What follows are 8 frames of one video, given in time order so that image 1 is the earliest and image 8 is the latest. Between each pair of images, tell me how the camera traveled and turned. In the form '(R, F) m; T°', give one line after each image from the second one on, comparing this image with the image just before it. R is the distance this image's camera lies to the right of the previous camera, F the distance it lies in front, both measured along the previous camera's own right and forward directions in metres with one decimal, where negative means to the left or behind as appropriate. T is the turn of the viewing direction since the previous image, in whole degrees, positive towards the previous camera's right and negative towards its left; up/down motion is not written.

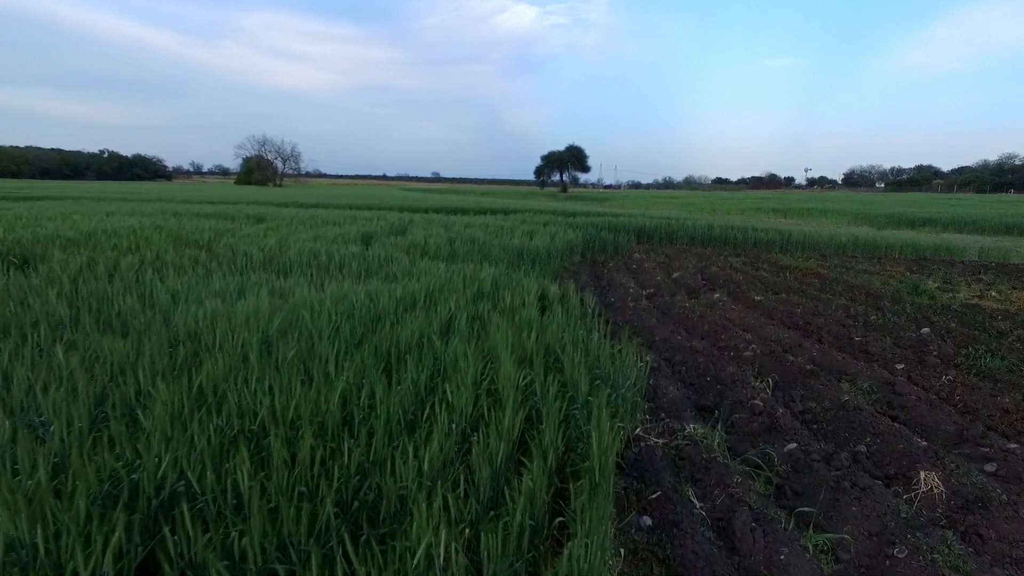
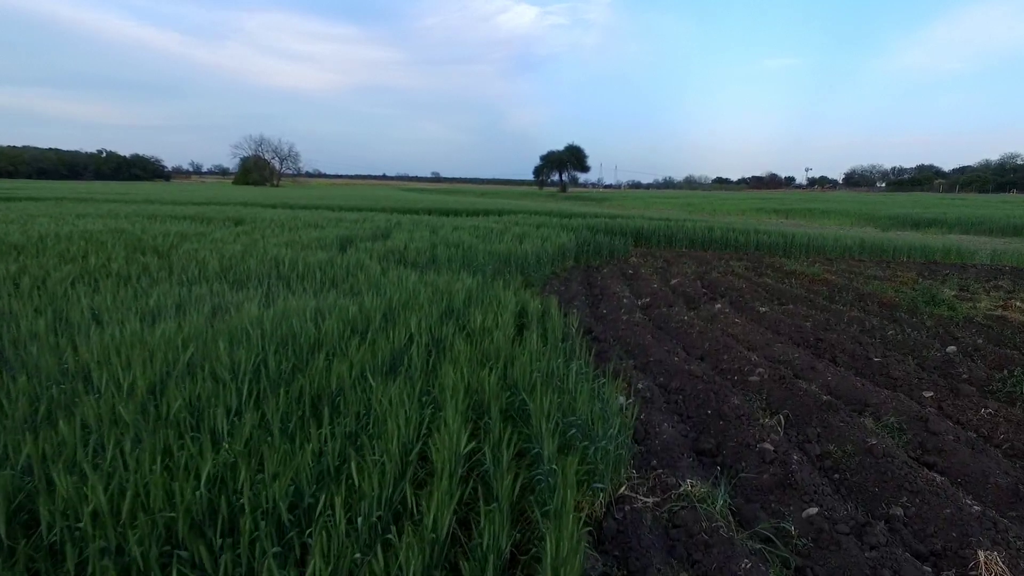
(+0.2, +0.5) m; 0°
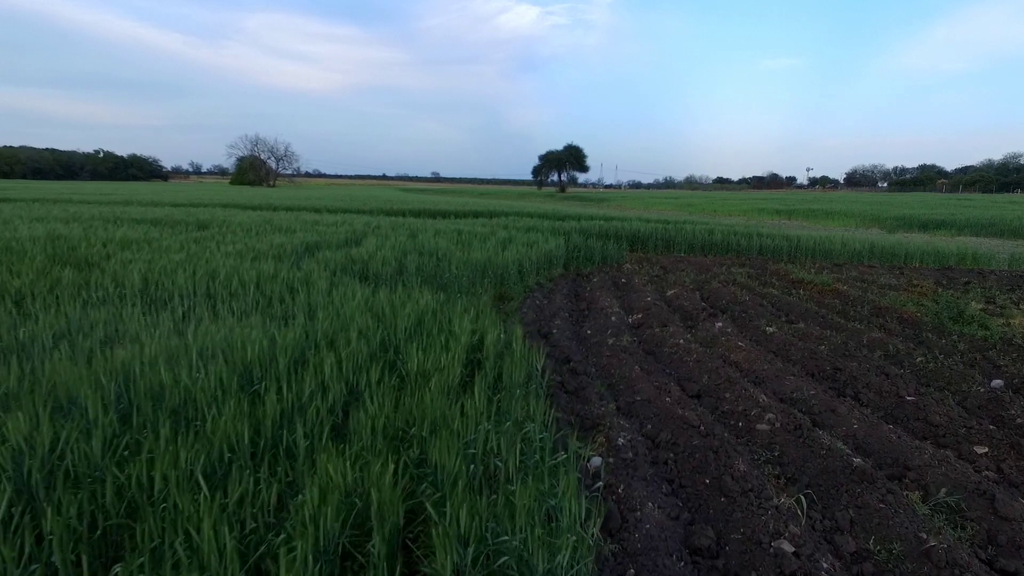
(+0.2, +0.7) m; 0°
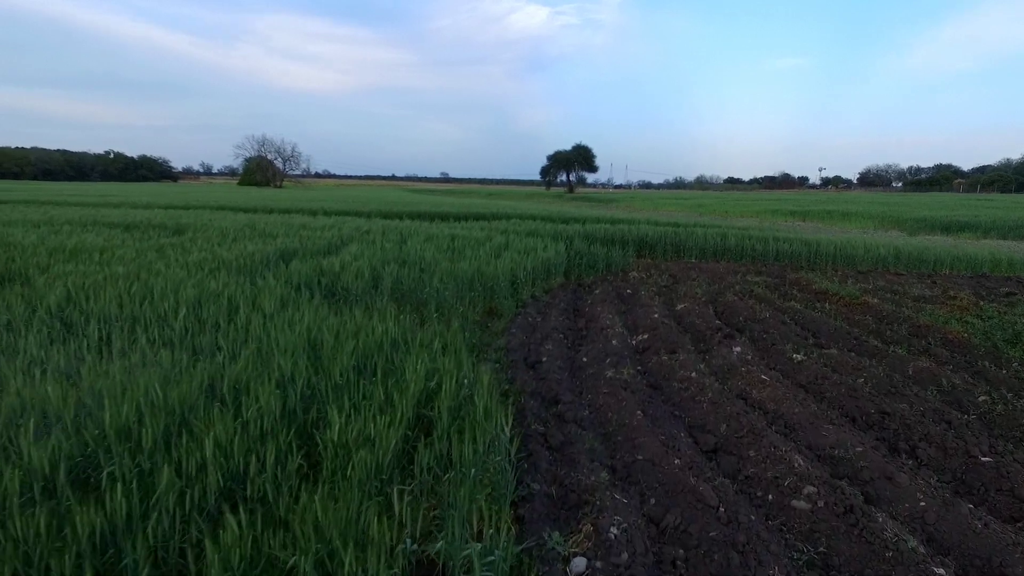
(+0.2, +0.7) m; -1°
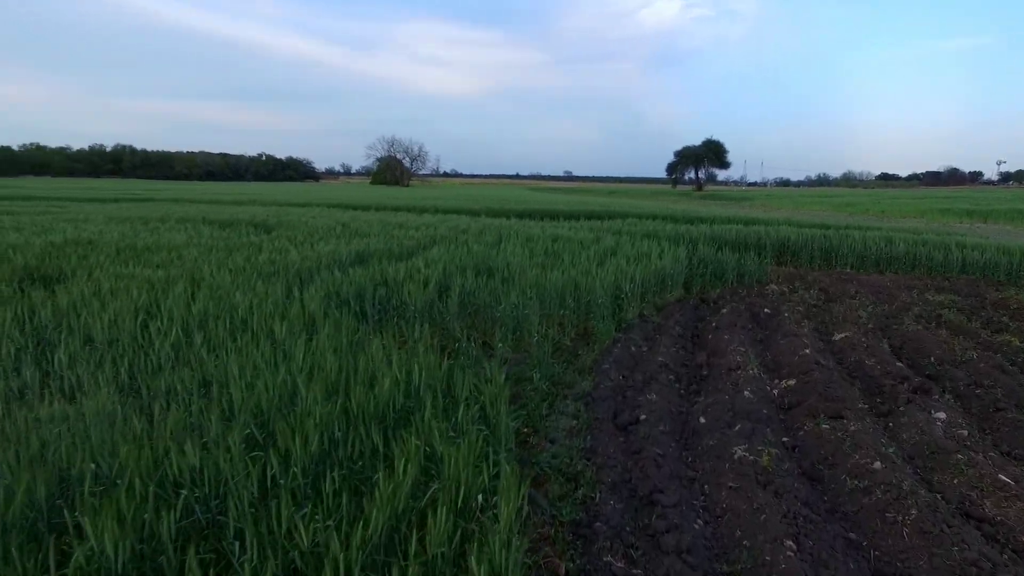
(+0.2, +1.1) m; -11°
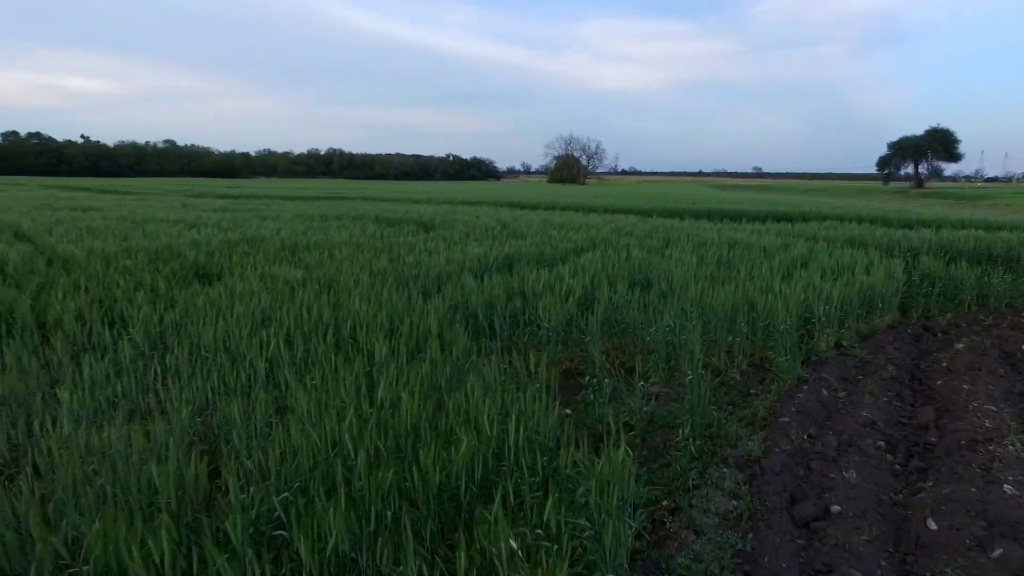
(+0.1, +0.6) m; -16°
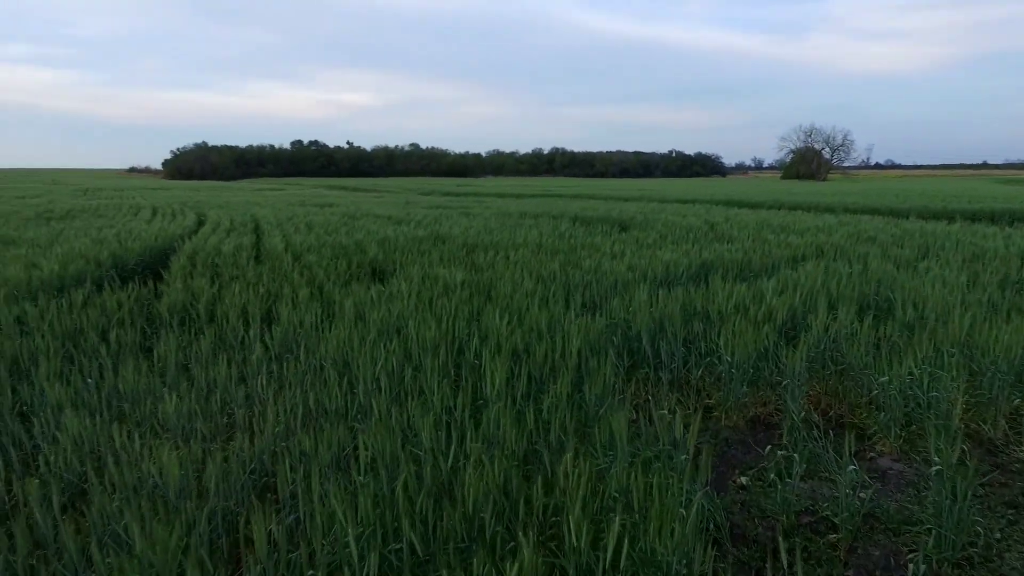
(+0.2, +0.6) m; -20°
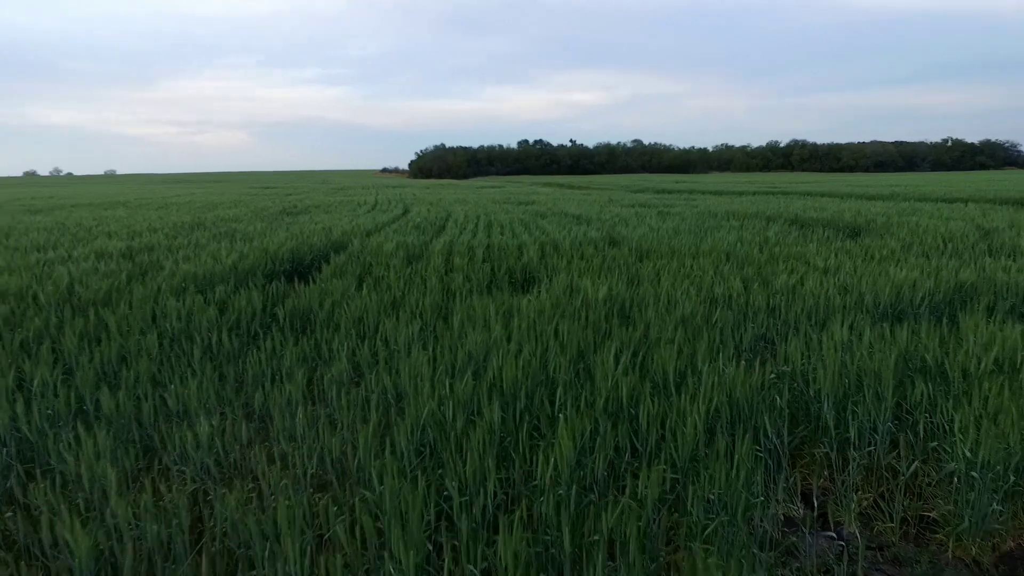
(+0.3, +0.7) m; -20°
